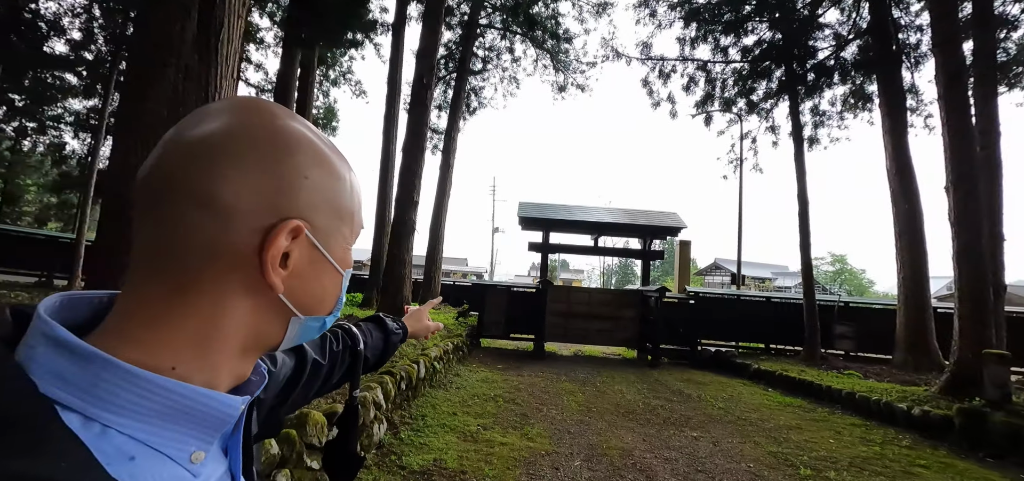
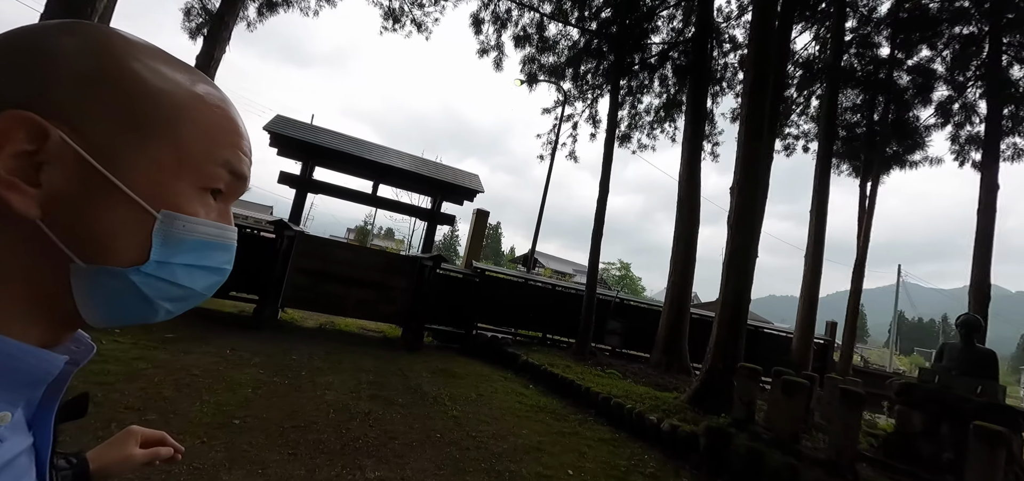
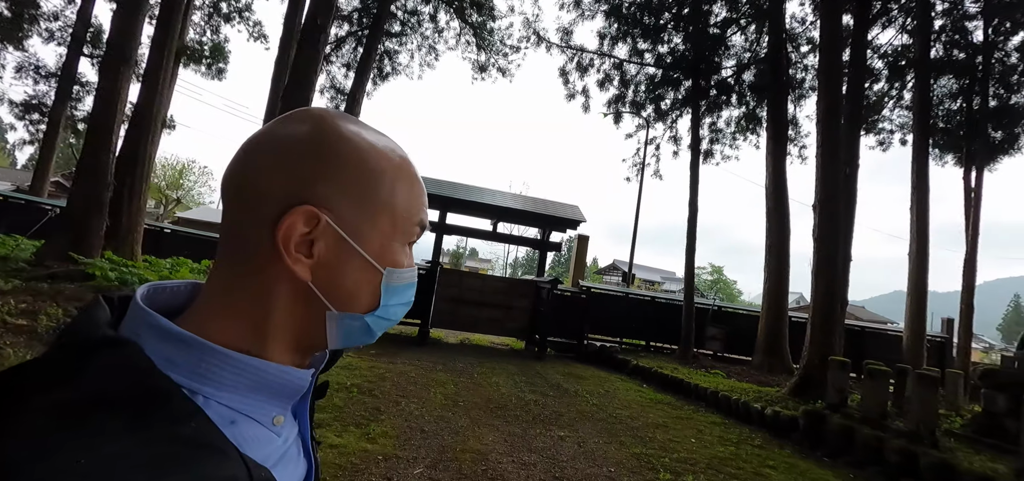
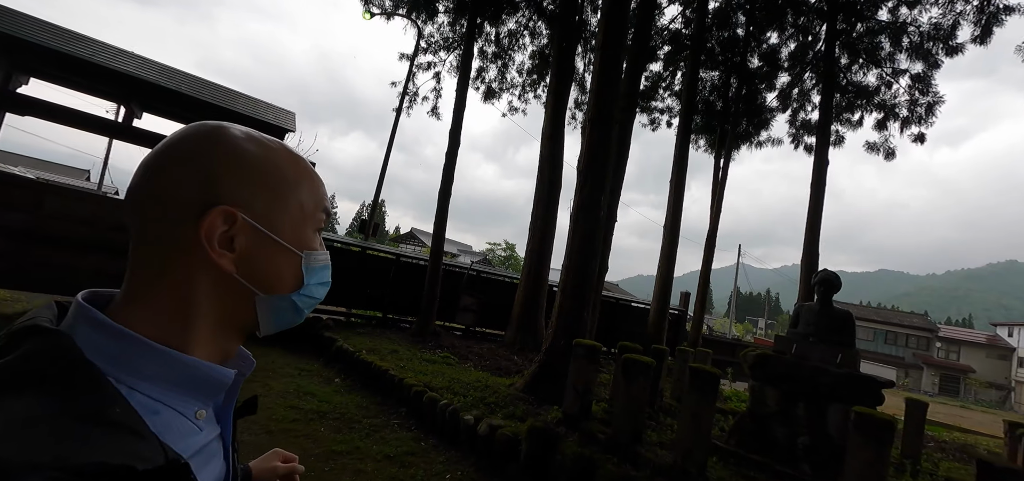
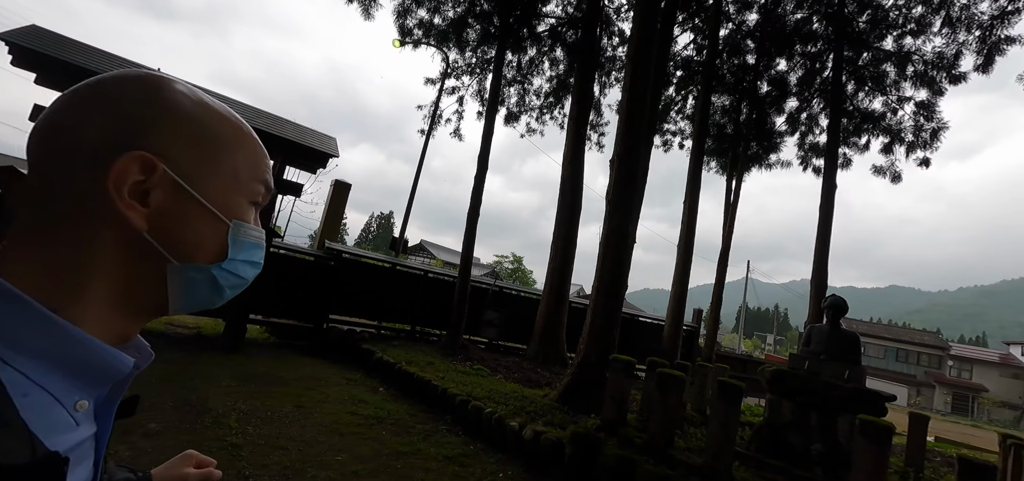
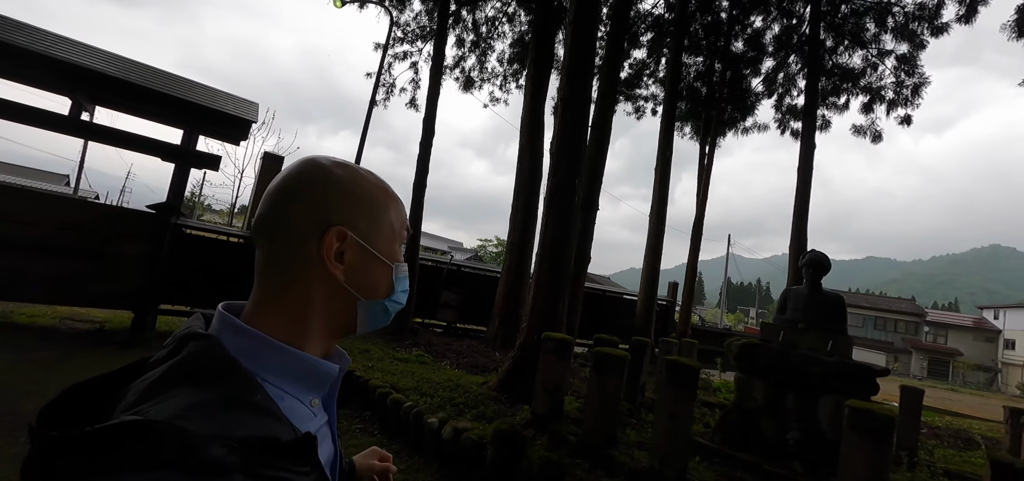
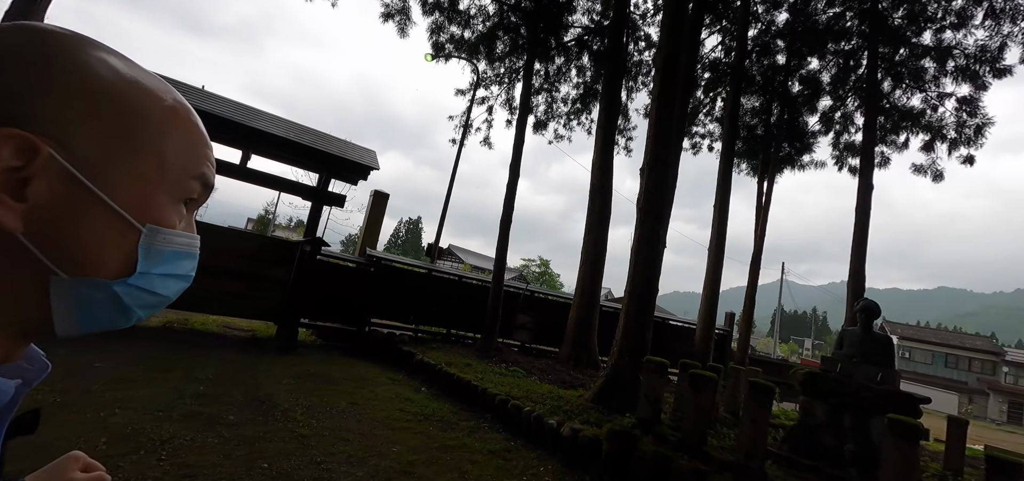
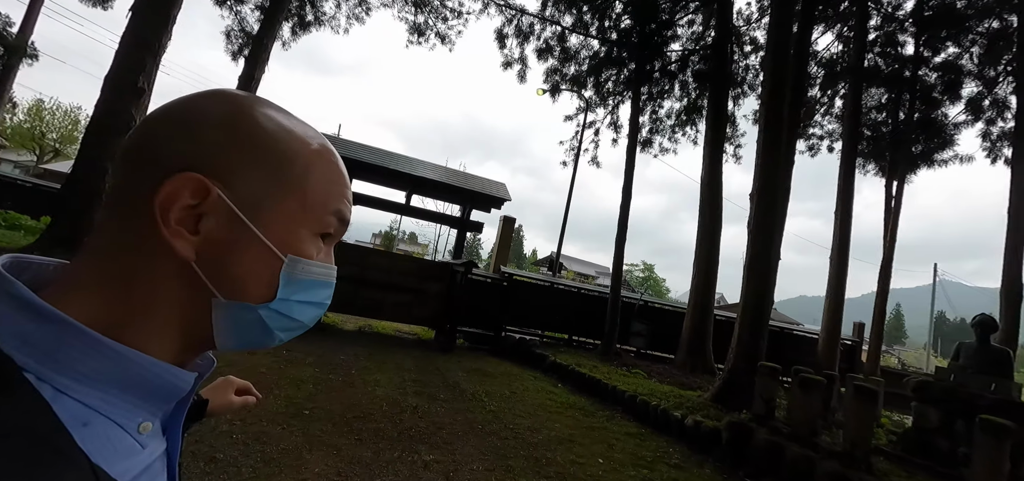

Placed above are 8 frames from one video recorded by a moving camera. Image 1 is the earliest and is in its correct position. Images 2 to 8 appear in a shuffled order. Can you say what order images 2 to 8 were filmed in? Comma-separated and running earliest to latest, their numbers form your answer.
3, 8, 2, 7, 5, 4, 6
